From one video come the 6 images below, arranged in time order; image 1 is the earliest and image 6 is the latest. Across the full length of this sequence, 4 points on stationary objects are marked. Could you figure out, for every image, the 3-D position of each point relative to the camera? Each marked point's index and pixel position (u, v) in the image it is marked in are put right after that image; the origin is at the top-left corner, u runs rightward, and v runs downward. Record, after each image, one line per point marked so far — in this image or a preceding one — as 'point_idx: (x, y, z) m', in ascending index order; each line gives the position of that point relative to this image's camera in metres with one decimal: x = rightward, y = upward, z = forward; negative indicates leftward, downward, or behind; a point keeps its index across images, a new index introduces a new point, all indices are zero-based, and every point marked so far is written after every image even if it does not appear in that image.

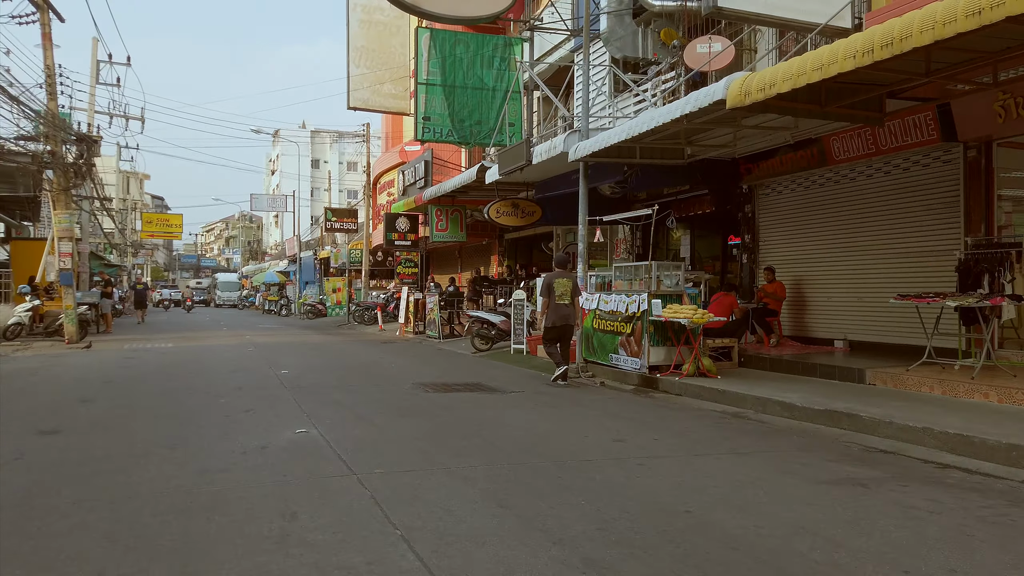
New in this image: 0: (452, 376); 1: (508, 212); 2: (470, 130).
0: (-0.9, -1.3, +11.4) m
1: (-0.1, +1.6, +15.7) m
2: (-1.0, +3.7, +17.5) m
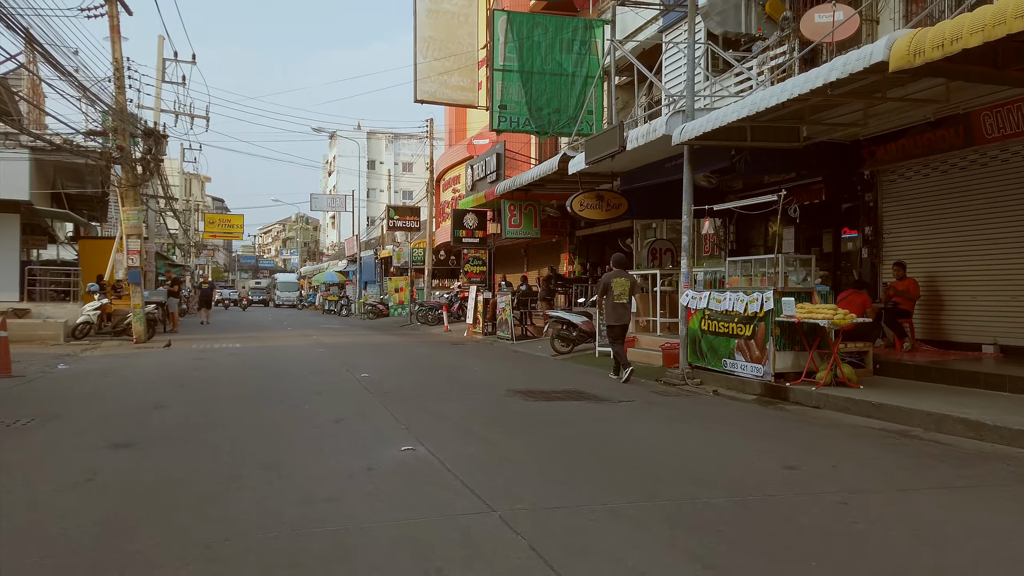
0: (+0.5, -1.3, +10.3) m
1: (+1.6, +1.6, +14.6) m
2: (+0.8, +3.7, +16.5) m
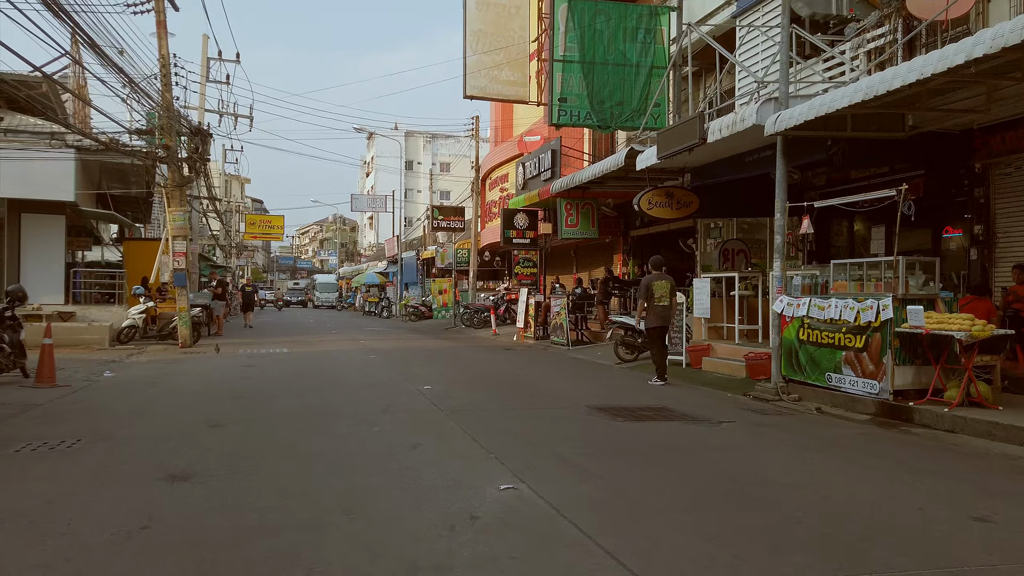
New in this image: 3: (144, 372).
0: (+1.4, -1.4, +9.4) m
1: (+2.7, +1.6, +13.6) m
2: (+2.0, +3.6, +15.5) m
3: (-6.2, -1.4, +12.7) m
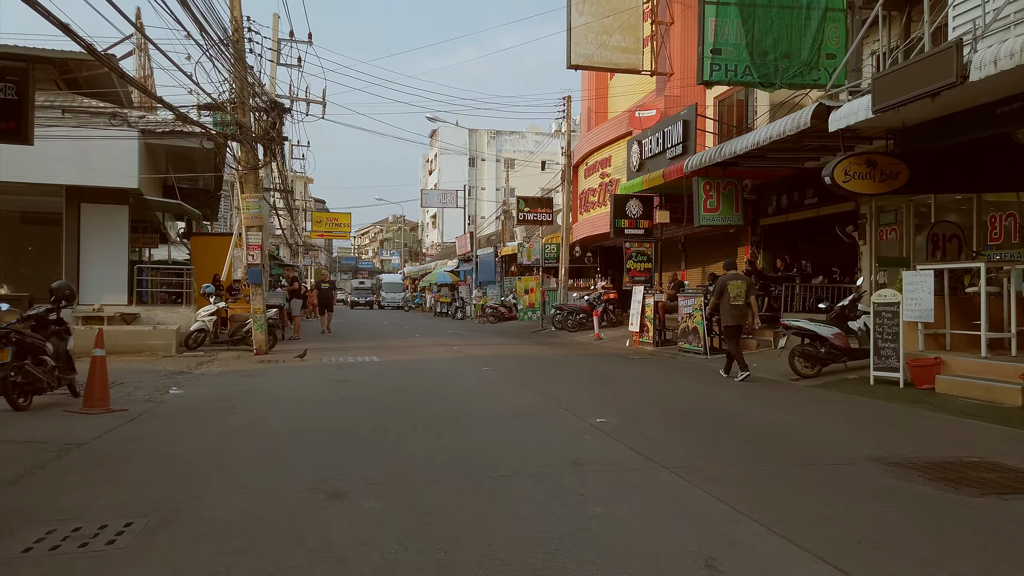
0: (+3.4, -1.3, +6.5) m
1: (+4.9, +1.6, +10.6) m
2: (+4.4, +3.7, +12.5) m
3: (-4.1, -1.4, +10.4) m
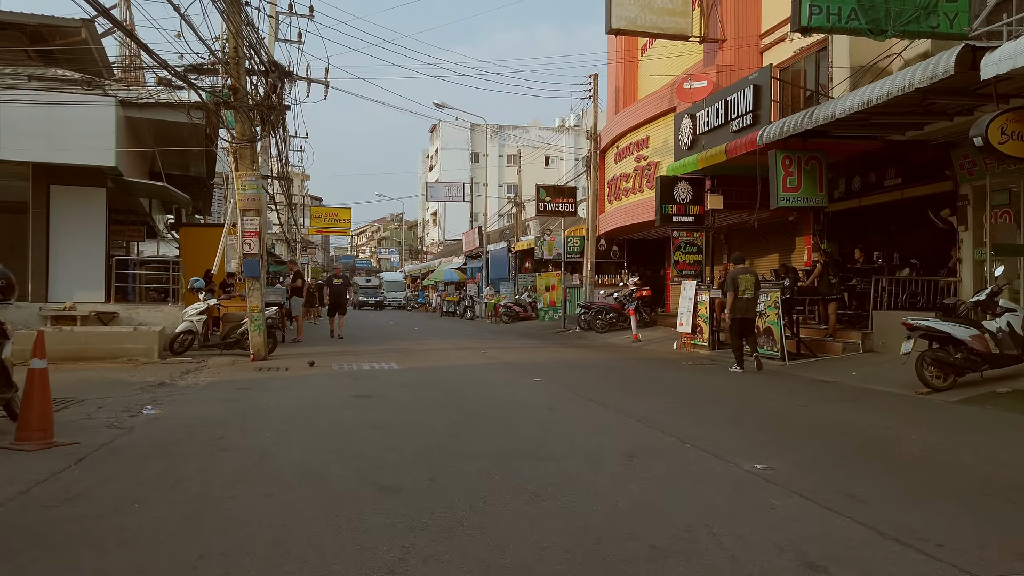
0: (+4.1, -1.2, +4.3) m
1: (+5.7, +1.7, +8.4) m
2: (+5.1, +3.8, +10.3) m
3: (-3.3, -1.3, +8.1) m
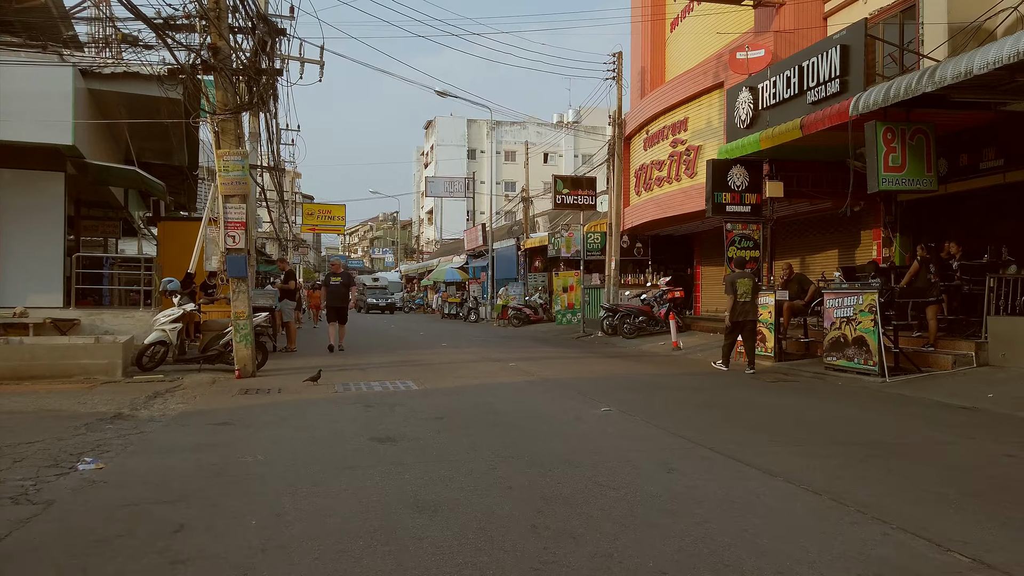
0: (+4.8, -1.2, +2.0) m
1: (+6.3, +1.7, +6.2) m
2: (+5.7, +3.8, +8.1) m
3: (-2.7, -1.3, +5.8) m
